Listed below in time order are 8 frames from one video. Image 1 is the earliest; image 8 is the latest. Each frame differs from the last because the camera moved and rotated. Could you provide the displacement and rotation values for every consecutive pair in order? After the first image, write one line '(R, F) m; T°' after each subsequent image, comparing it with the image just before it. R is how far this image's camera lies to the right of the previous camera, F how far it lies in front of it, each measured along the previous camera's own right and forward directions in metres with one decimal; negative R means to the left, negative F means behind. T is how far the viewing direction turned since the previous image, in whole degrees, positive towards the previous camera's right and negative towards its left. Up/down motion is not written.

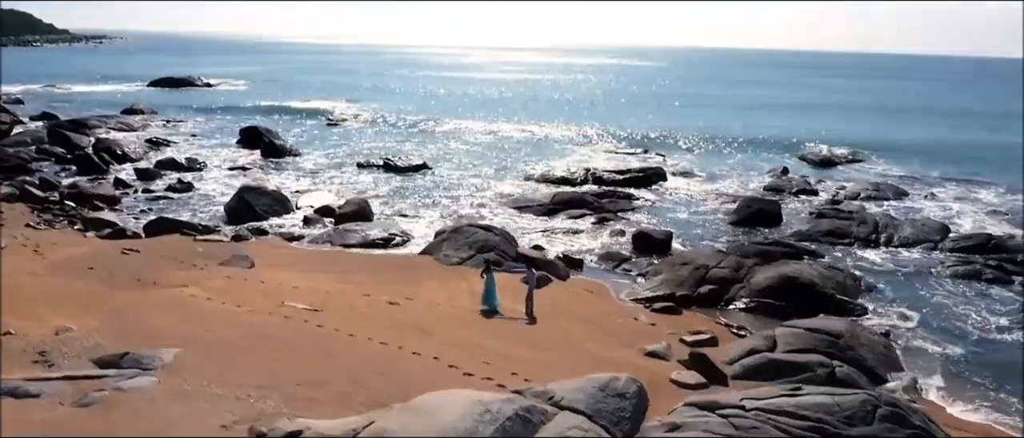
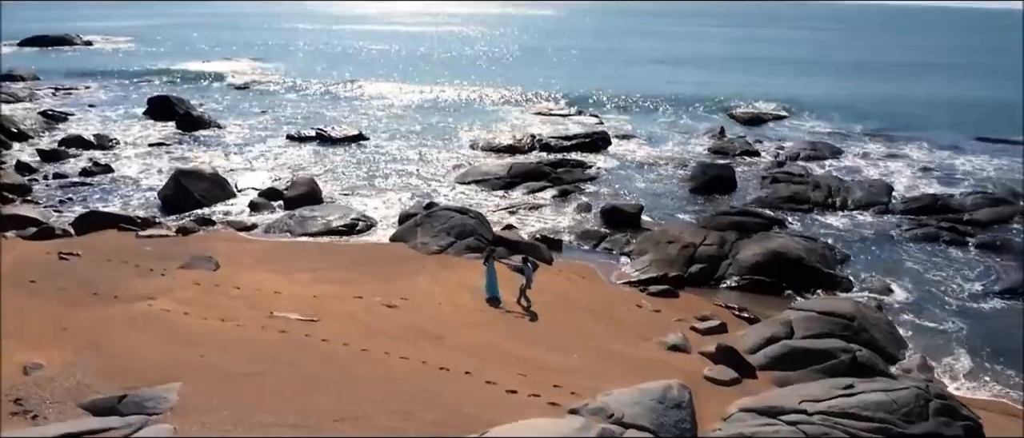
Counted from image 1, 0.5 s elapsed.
(-1.8, +0.9) m; +8°
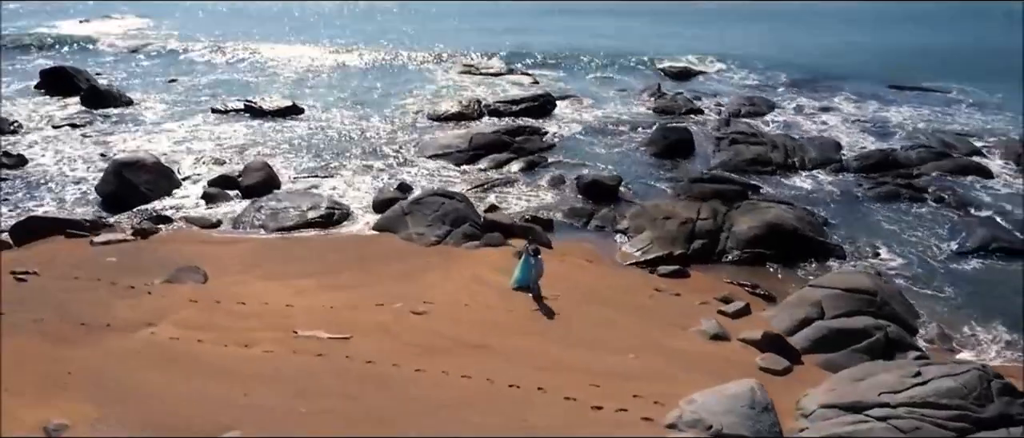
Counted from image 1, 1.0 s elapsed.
(-2.2, +0.8) m; +8°
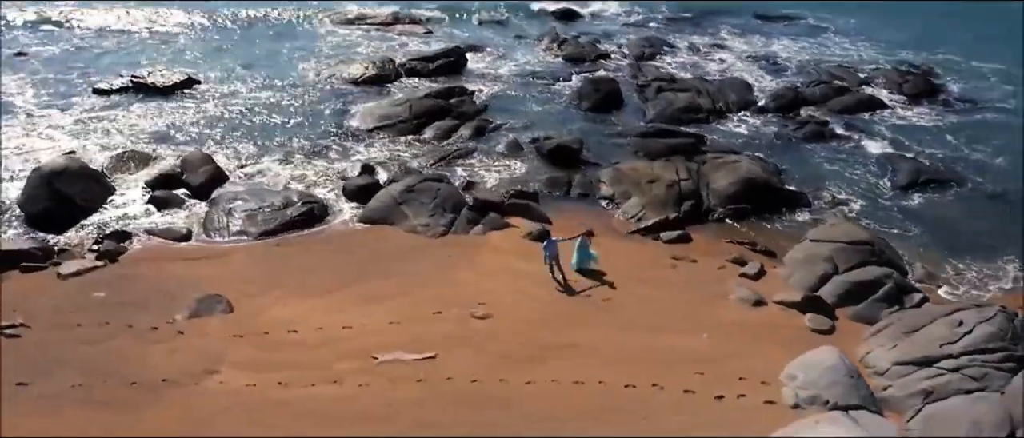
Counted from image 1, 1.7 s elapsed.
(-3.4, +0.5) m; +12°
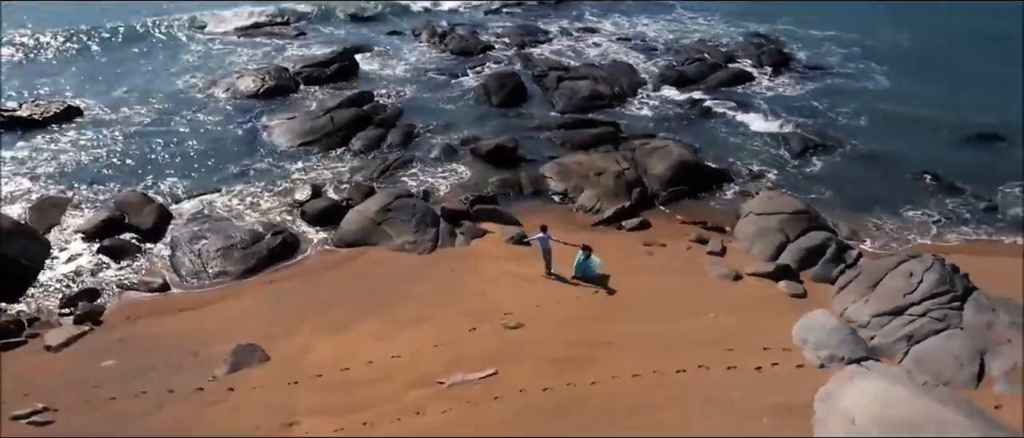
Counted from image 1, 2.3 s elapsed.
(-3.1, -0.3) m; +13°
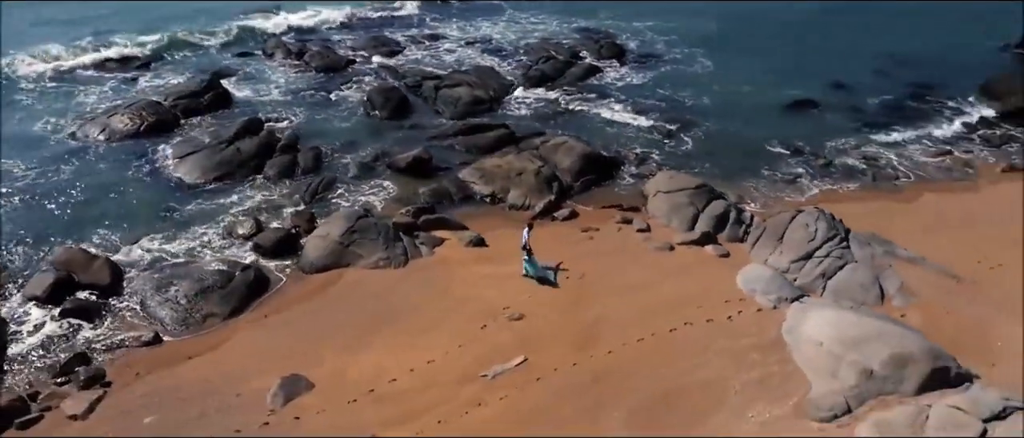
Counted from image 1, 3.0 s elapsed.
(-3.5, -1.1) m; +15°
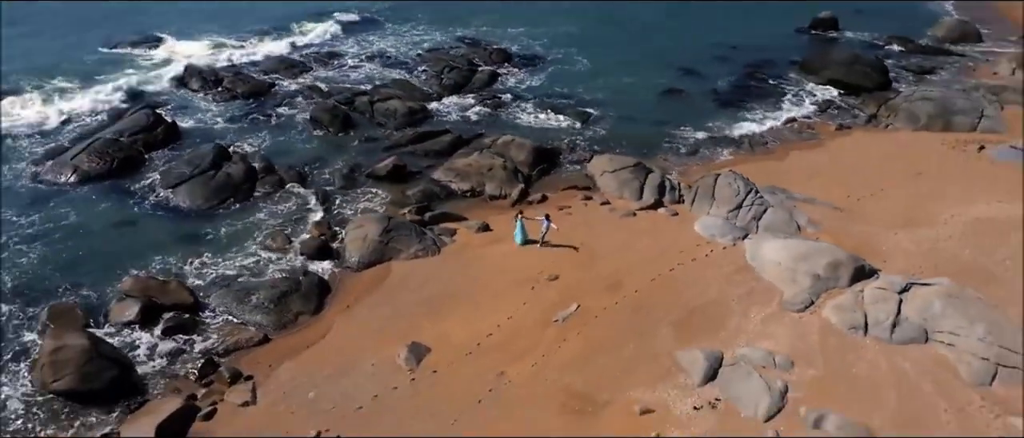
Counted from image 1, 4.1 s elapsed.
(-5.0, -3.2) m; +14°
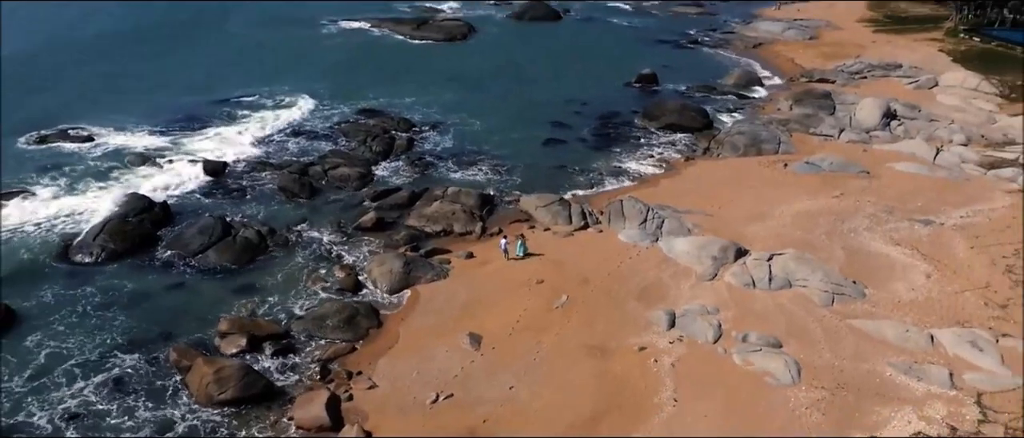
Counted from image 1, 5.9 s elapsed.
(-5.8, -6.3) m; +14°
